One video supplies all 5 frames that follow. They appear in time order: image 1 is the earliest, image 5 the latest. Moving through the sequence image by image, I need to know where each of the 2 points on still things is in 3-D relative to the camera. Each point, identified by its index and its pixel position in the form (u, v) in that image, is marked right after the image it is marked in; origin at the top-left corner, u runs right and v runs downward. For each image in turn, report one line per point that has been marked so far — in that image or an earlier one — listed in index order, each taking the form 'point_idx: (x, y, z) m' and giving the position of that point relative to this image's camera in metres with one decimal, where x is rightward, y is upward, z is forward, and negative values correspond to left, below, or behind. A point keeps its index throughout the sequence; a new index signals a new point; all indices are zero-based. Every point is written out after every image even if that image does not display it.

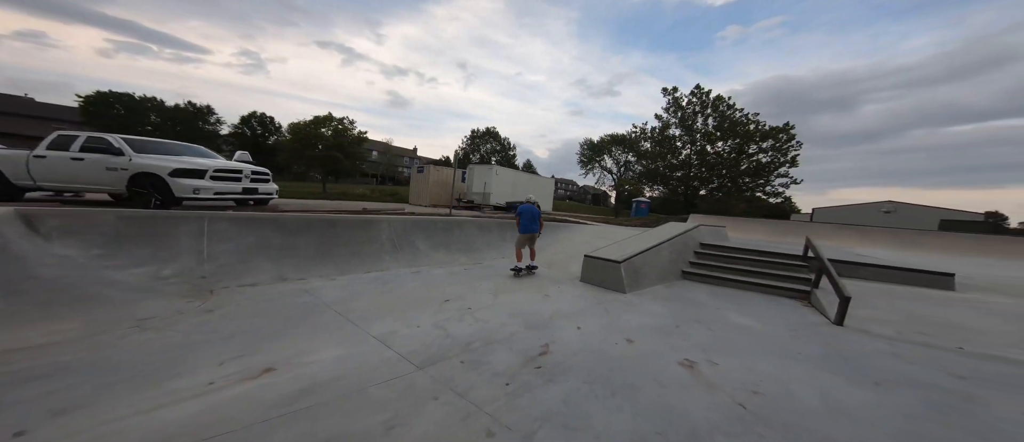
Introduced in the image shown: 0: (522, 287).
0: (+0.2, -1.2, +5.4) m
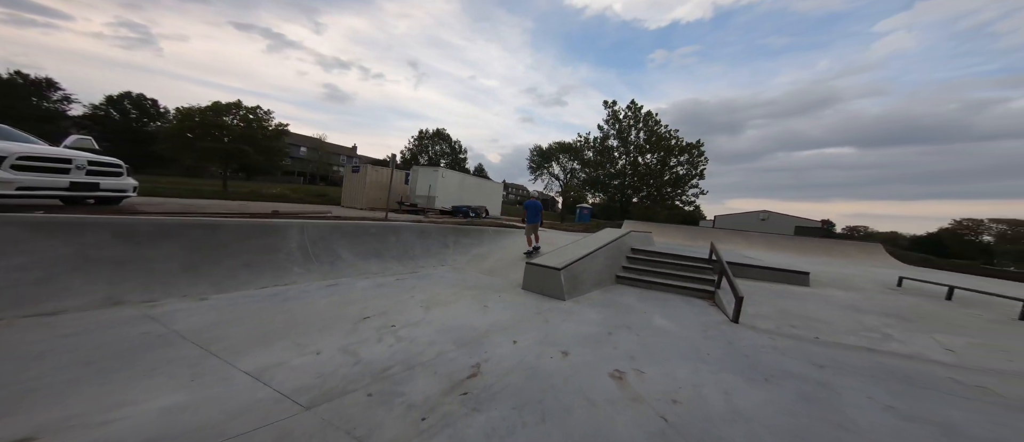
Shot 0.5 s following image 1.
0: (-0.9, -1.3, +5.1) m
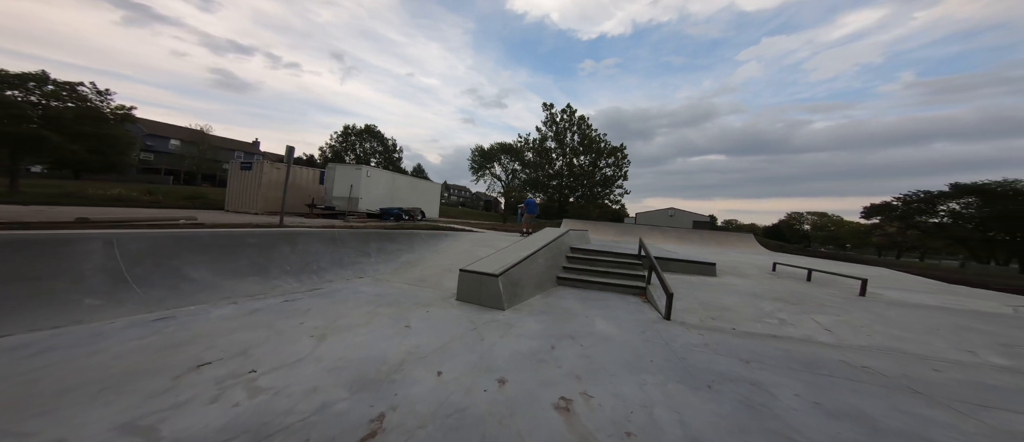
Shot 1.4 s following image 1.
0: (-1.9, -1.3, +4.1) m
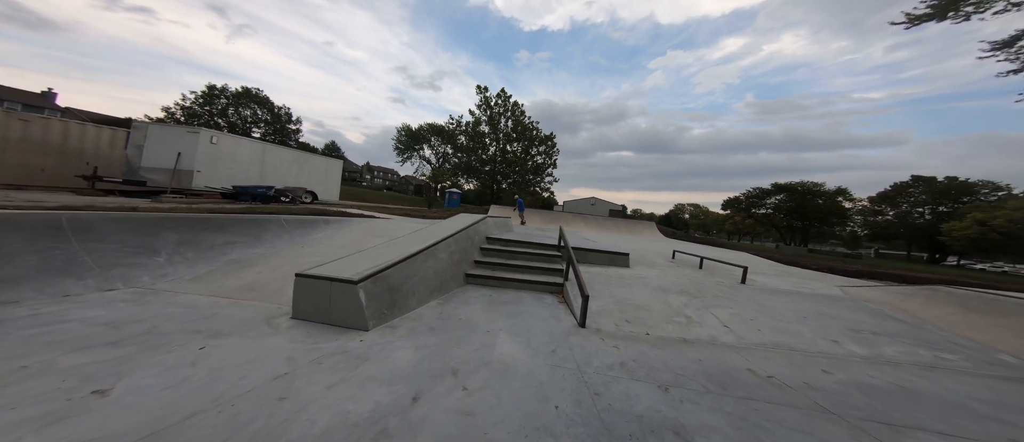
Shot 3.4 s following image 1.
0: (-3.2, -1.1, +2.2) m
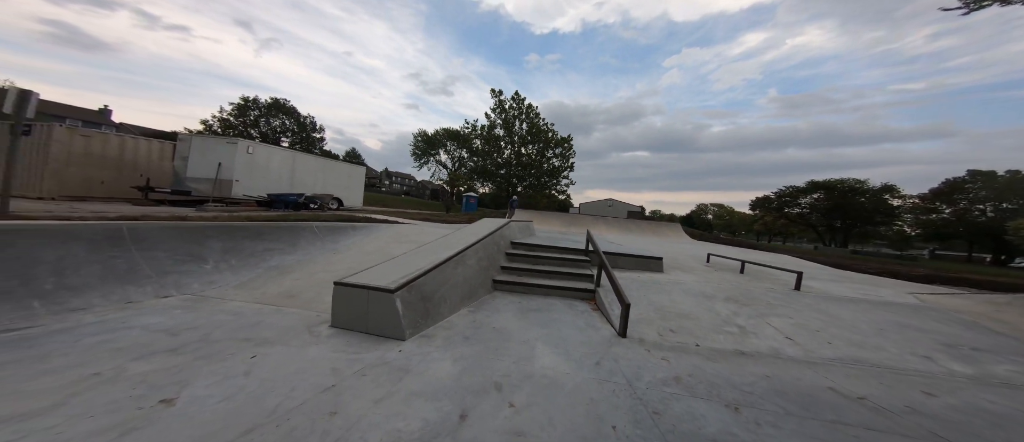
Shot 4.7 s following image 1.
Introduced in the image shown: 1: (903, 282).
0: (-2.8, -1.2, +2.2) m
1: (+9.7, -1.5, +7.3) m
